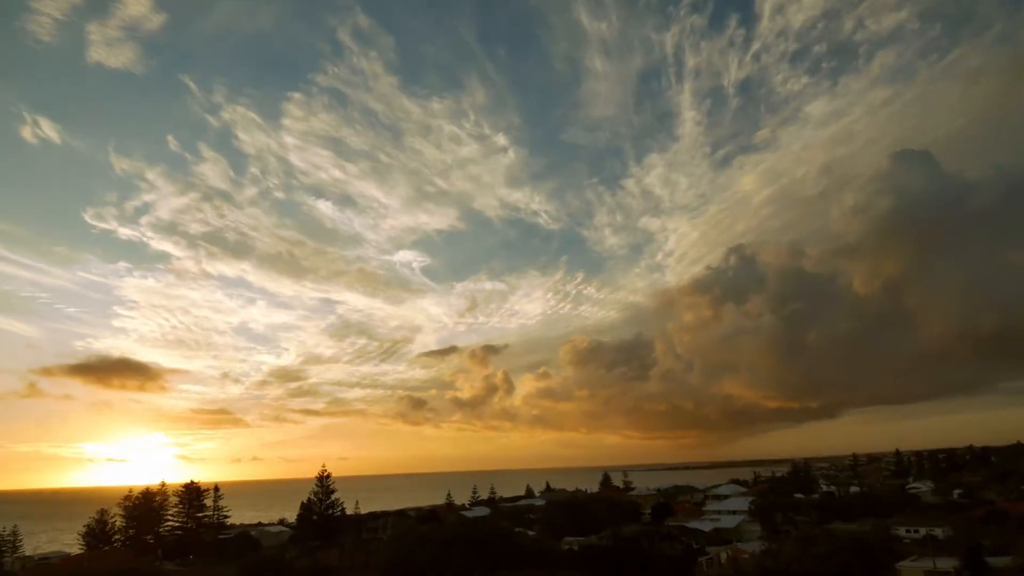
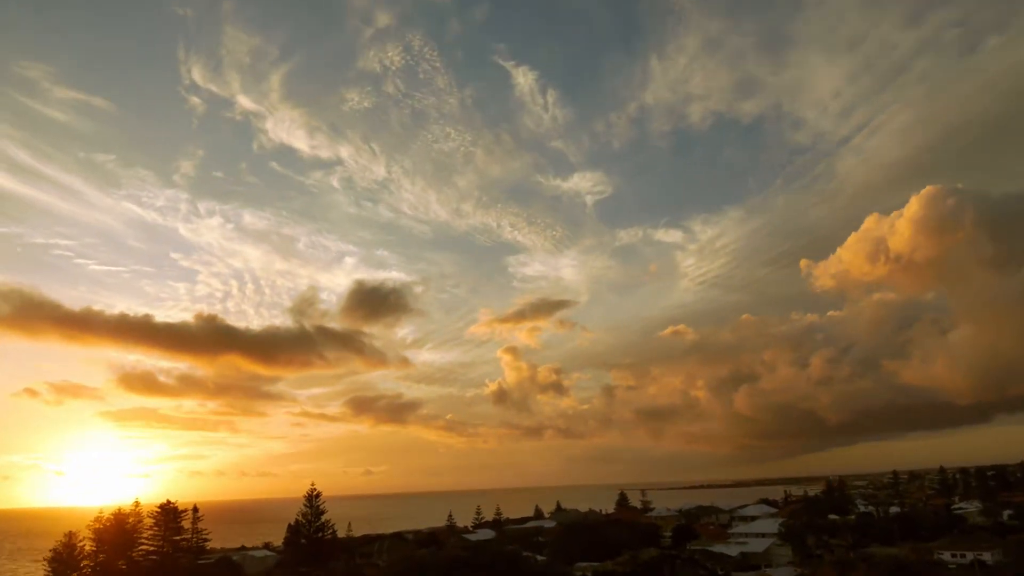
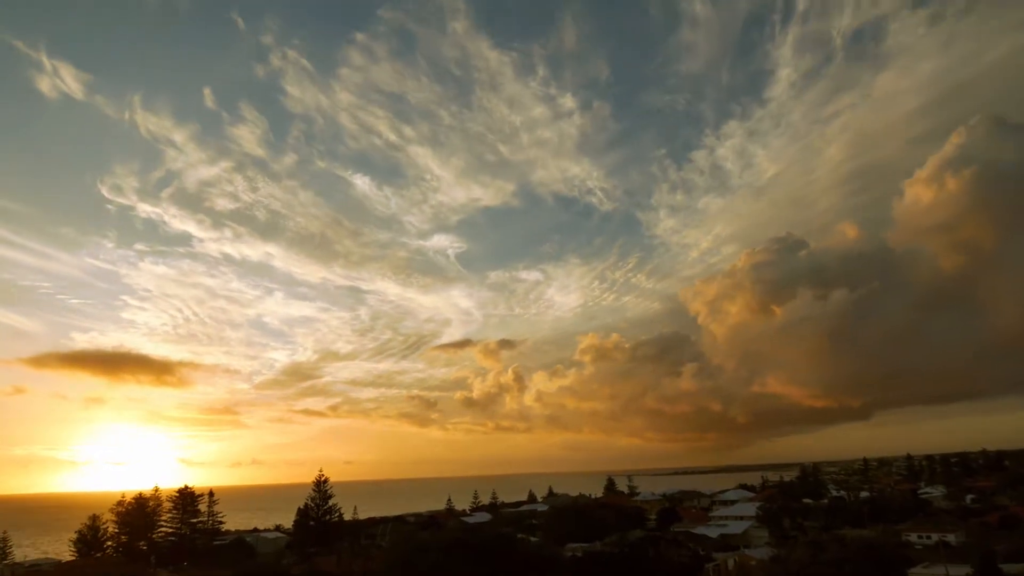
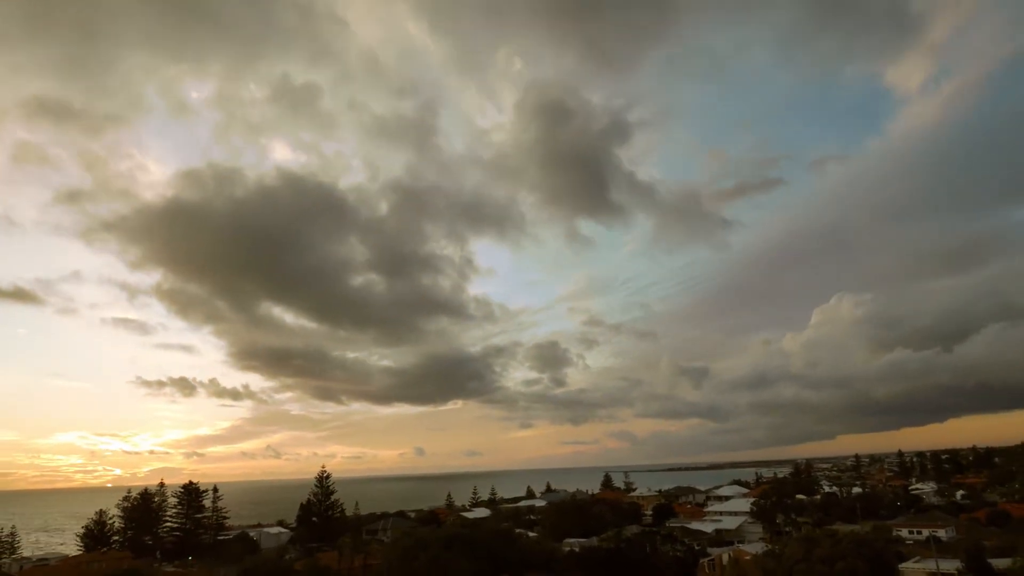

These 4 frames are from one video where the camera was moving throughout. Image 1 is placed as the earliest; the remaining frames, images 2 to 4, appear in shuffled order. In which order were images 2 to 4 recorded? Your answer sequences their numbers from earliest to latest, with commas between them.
3, 2, 4
